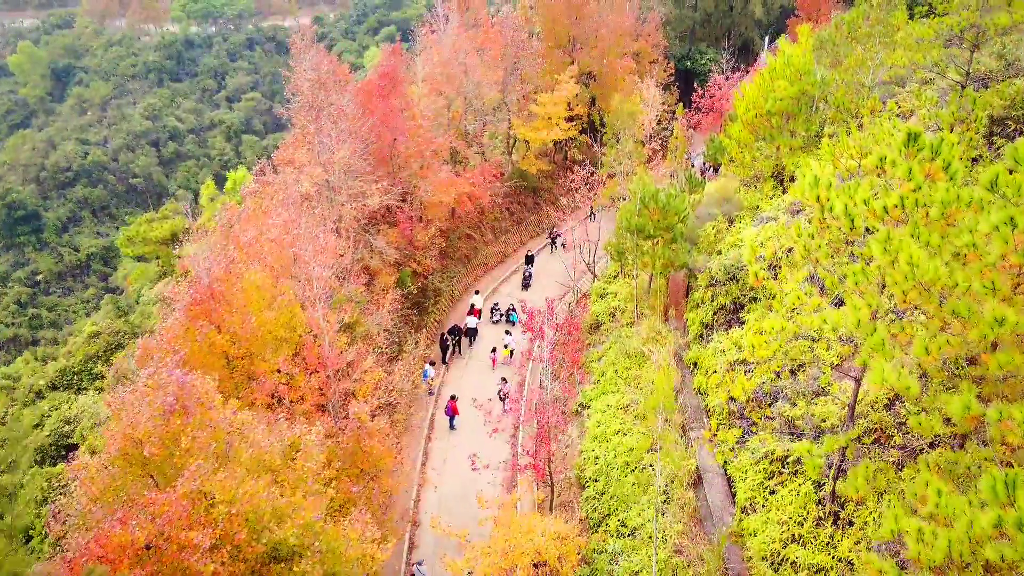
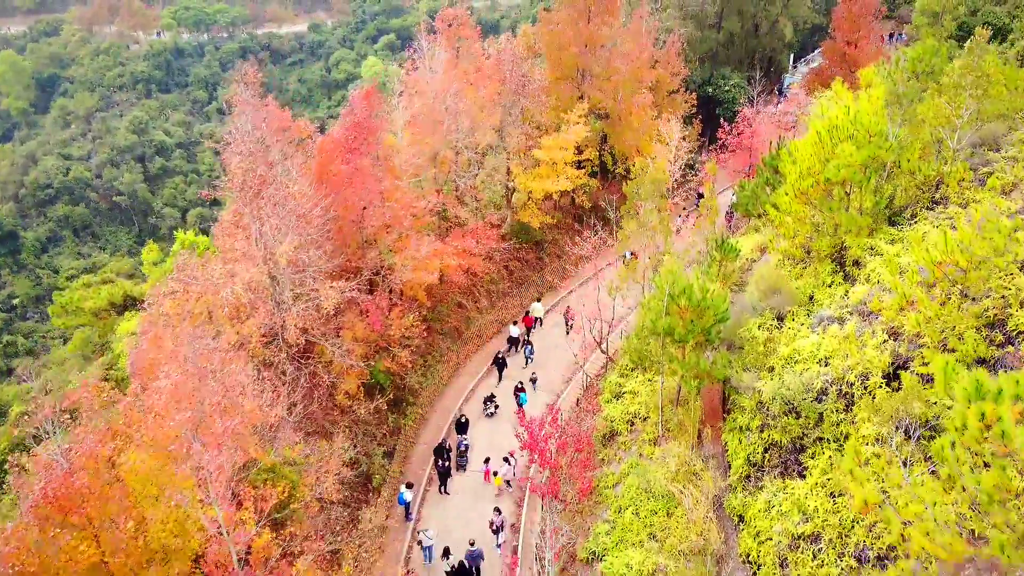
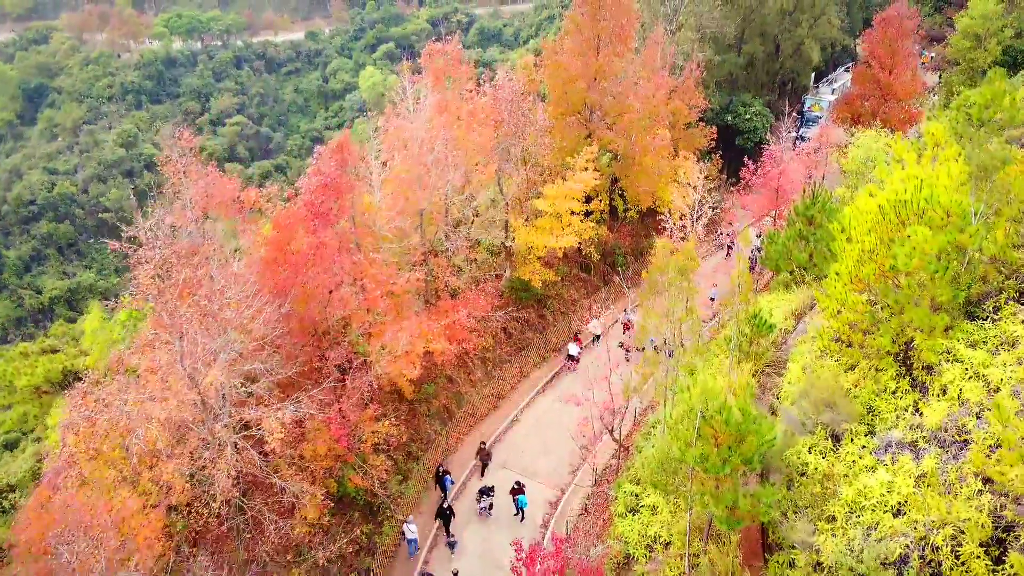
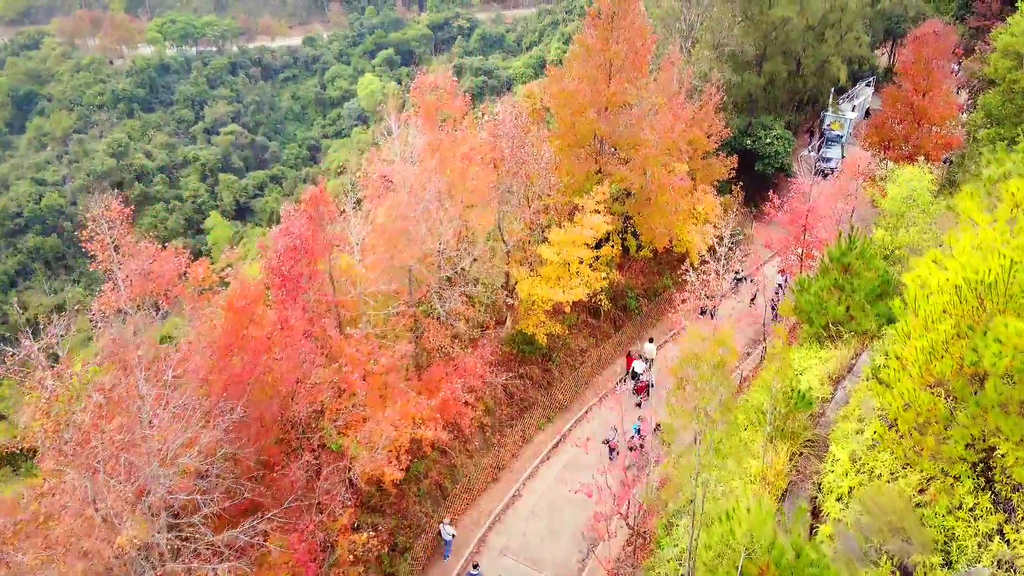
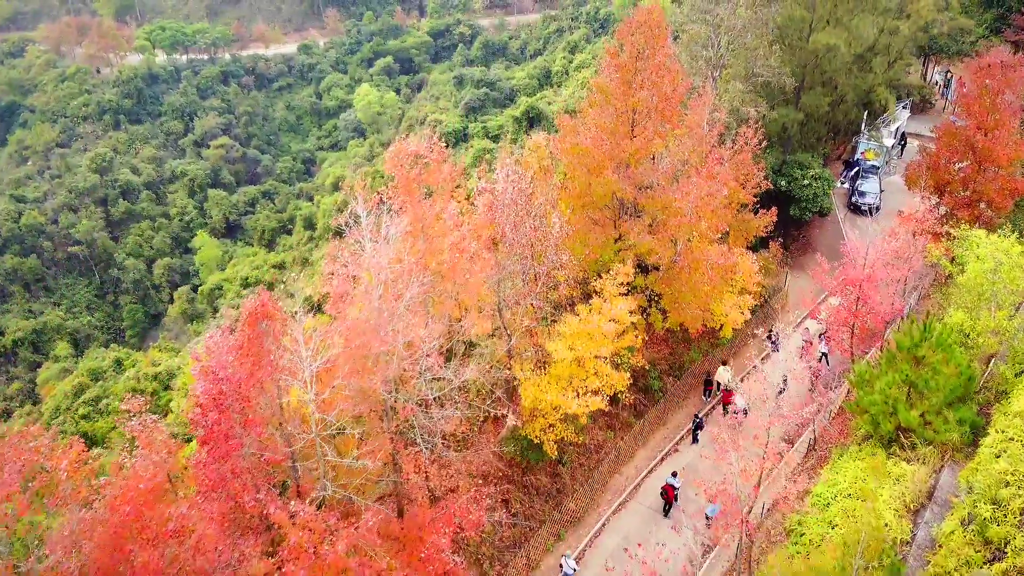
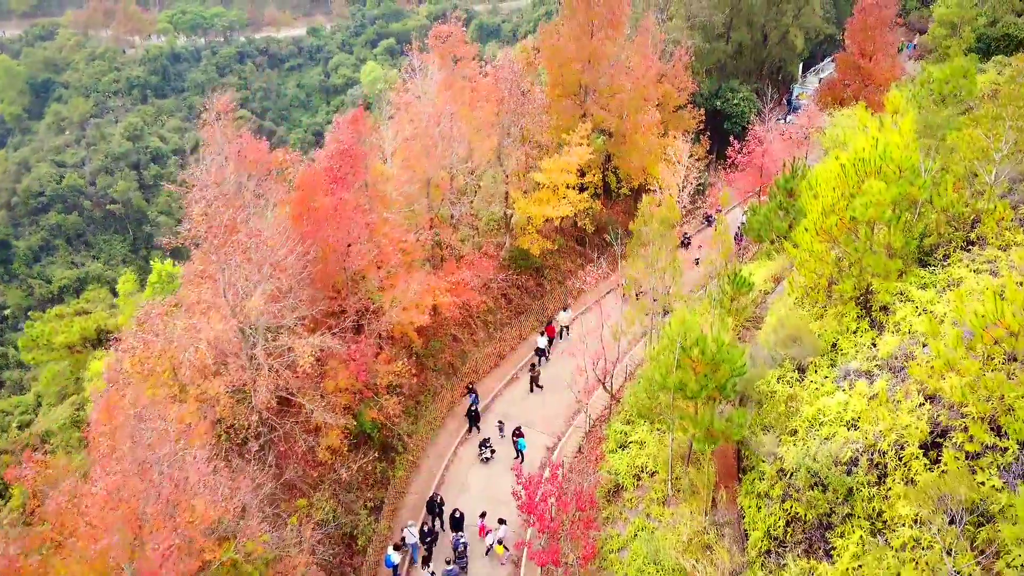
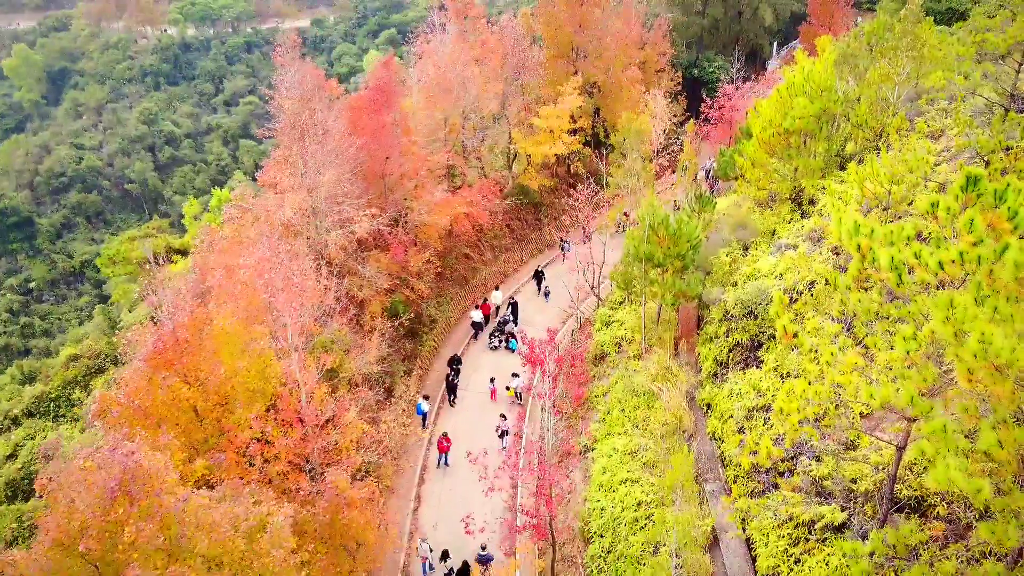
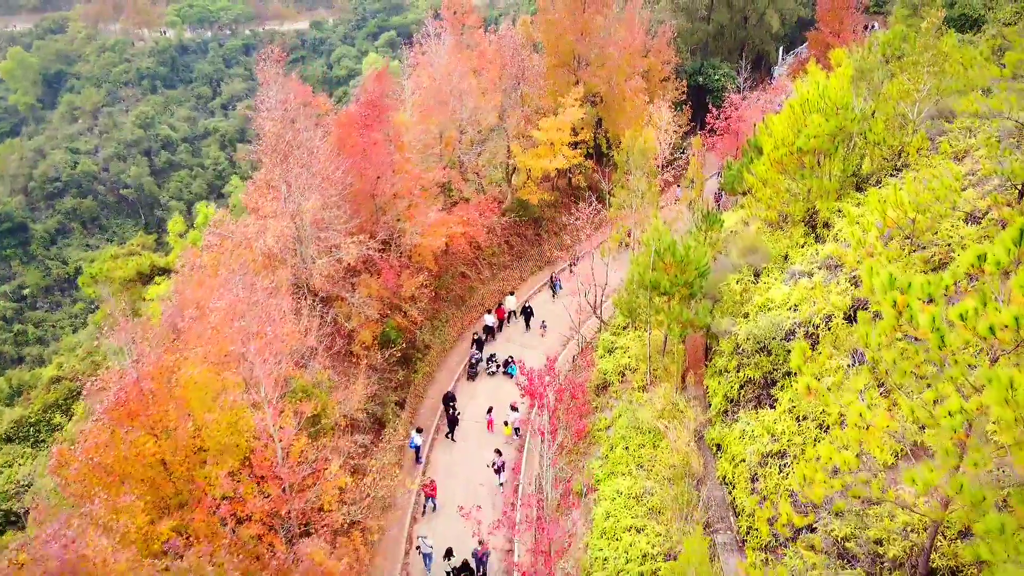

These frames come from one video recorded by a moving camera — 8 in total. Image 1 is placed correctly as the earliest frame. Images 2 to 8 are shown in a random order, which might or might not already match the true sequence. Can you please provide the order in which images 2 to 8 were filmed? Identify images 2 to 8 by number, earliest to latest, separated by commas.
7, 8, 2, 6, 3, 4, 5
